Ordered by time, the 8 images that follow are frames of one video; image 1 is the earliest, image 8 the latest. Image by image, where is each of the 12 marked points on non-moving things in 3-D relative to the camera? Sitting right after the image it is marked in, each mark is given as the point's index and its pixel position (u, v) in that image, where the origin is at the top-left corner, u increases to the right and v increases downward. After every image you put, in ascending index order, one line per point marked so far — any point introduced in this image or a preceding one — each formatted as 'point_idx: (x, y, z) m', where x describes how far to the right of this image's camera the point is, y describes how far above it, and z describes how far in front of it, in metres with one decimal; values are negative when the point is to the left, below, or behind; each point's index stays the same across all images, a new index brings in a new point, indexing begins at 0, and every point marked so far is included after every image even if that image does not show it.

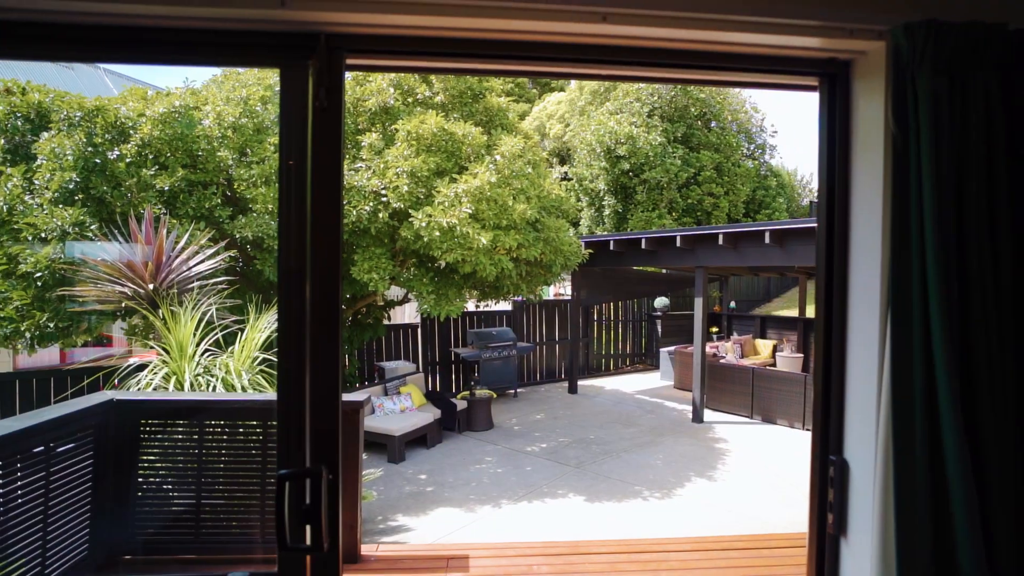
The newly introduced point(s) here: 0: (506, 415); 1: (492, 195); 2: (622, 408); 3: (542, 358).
0: (-0.1, -1.8, +7.7) m
1: (-0.2, +0.9, +5.4) m
2: (+1.6, -1.8, +8.2) m
3: (+0.5, -1.3, +9.9) m
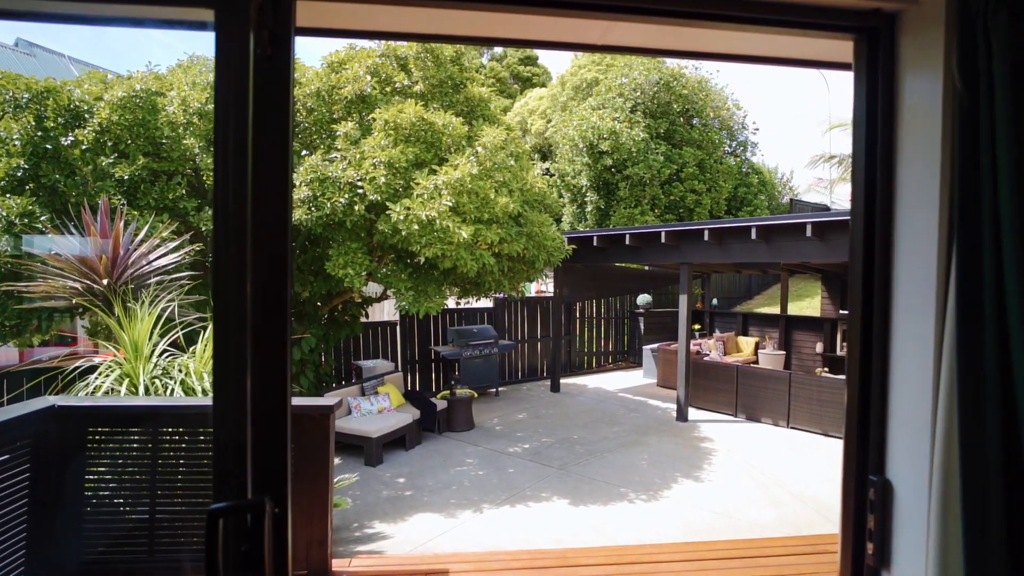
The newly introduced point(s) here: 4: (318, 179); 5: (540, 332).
0: (-0.3, -1.7, +7.5) m
1: (-0.4, +0.9, +5.2) m
2: (+1.4, -1.7, +8.1) m
3: (+0.2, -1.2, +9.8) m
4: (-1.7, +1.0, +5.0) m
5: (+0.5, -0.8, +10.0) m
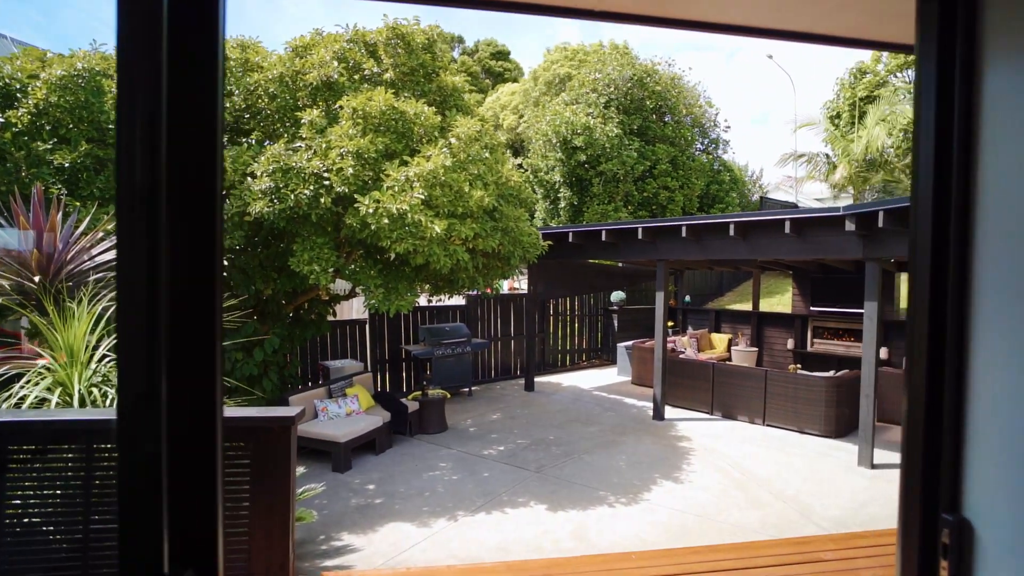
0: (-0.7, -1.7, +7.3) m
1: (-0.6, +1.0, +5.0) m
2: (+1.0, -1.7, +8.0) m
3: (-0.3, -1.2, +9.6) m
4: (-1.9, +1.0, +4.7) m
5: (0.0, -0.7, +9.8) m
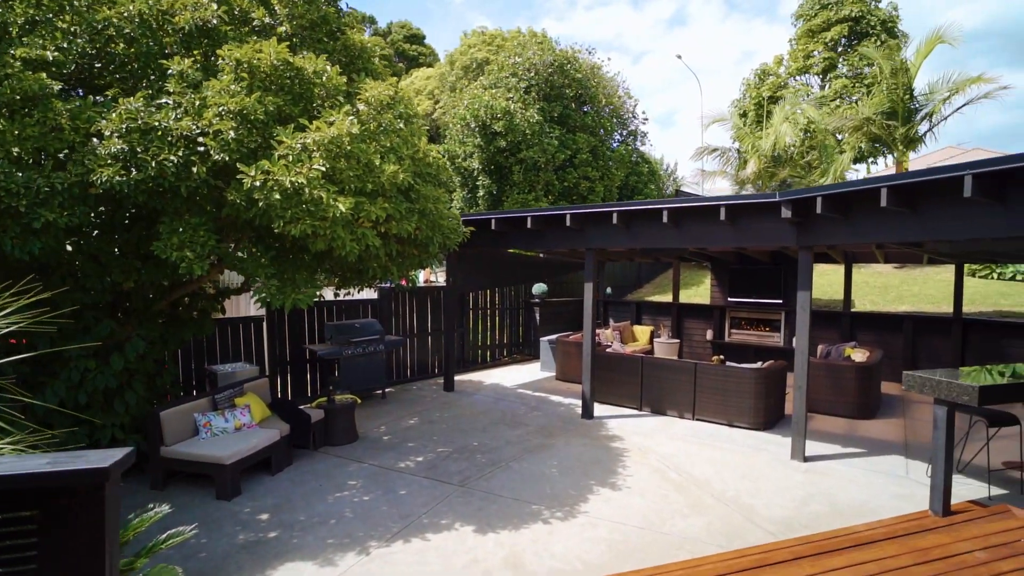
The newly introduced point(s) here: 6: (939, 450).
0: (-1.6, -1.6, +6.5) m
1: (-1.2, +1.0, +4.2) m
2: (-0.1, -1.6, +7.4) m
3: (-1.6, -1.0, +8.8) m
4: (-2.5, +1.1, +3.7) m
5: (-1.3, -0.6, +9.1) m
6: (+3.2, -1.2, +4.1) m
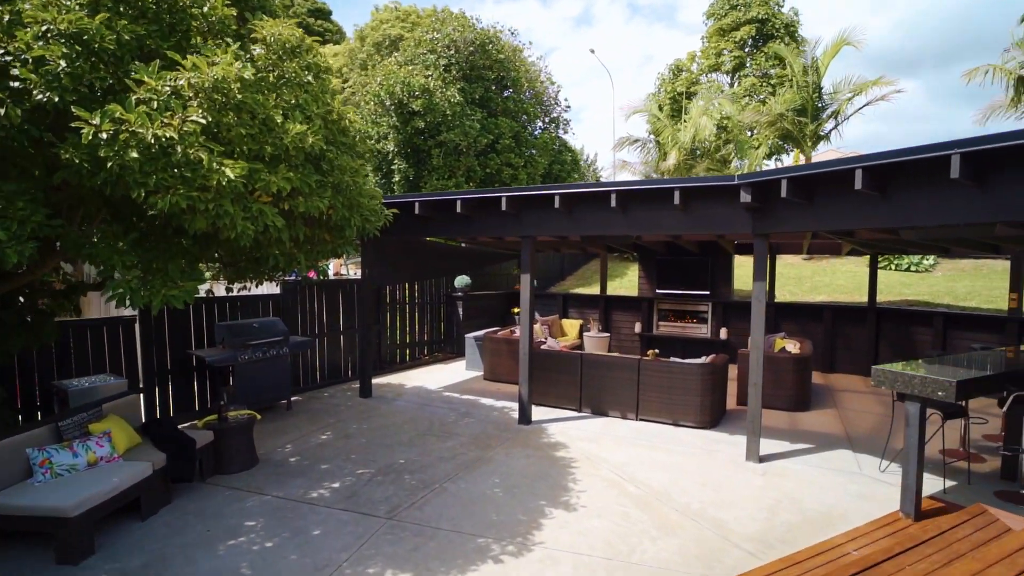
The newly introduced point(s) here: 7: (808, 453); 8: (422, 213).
0: (-2.3, -1.5, +5.5) m
1: (-1.6, +1.1, +3.2) m
2: (-1.0, -1.5, +6.7) m
3: (-2.6, -0.9, +7.8) m
4: (-2.8, +1.1, +2.5) m
5: (-2.5, -0.5, +8.1) m
6: (+2.8, -1.1, +3.9) m
7: (+2.9, -1.6, +5.3) m
8: (-1.0, +0.9, +6.3) m
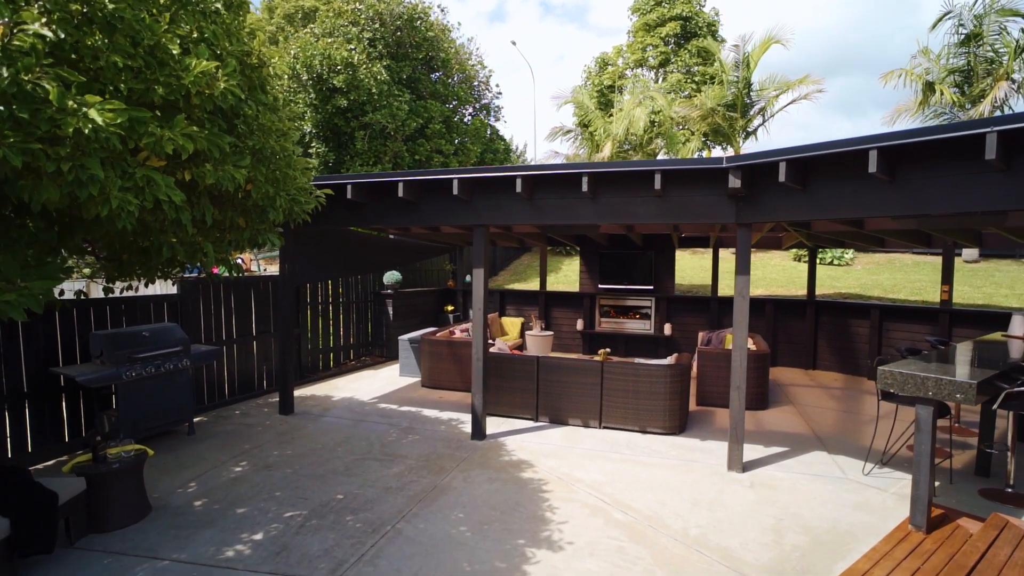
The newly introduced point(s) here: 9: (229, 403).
0: (-2.7, -1.5, +4.4) m
1: (-1.6, +1.1, +2.3) m
2: (-1.5, -1.5, +5.8) m
3: (-3.3, -0.9, +6.6) m
4: (-2.7, +1.1, +1.4) m
5: (-3.2, -0.5, +7.0) m
6: (+2.6, -1.1, +3.6) m
7: (+2.5, -1.5, +5.0) m
8: (-1.5, +0.9, +5.4) m
9: (-3.3, -1.4, +6.6) m
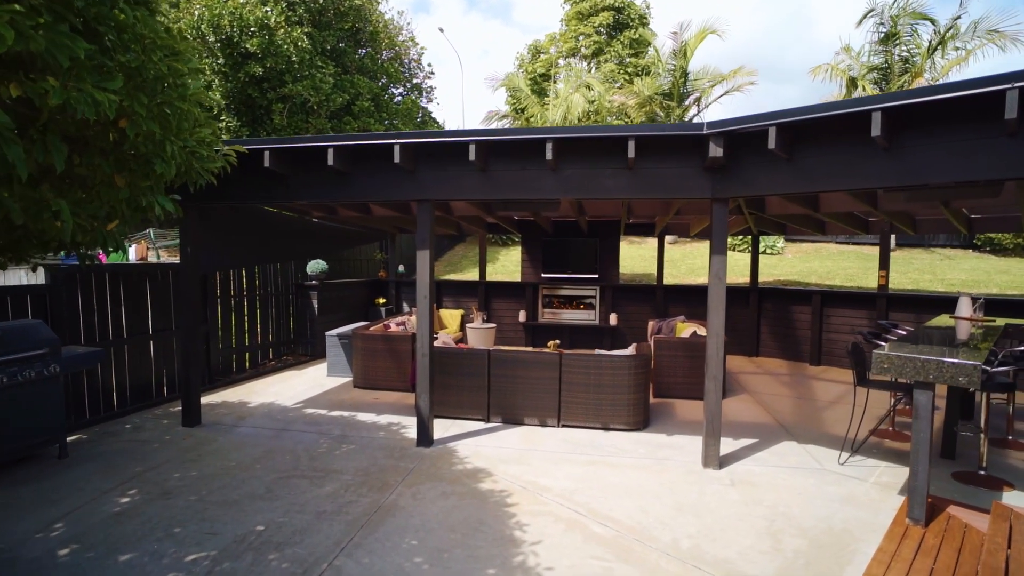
0: (-2.9, -1.4, +3.4) m
1: (-1.6, +1.2, +1.4) m
2: (-2.0, -1.3, +4.9) m
3: (-3.9, -0.8, +5.5) m
4: (-2.6, +1.1, +0.4) m
5: (-3.8, -0.4, +5.9) m
6: (+2.4, -1.0, +3.3) m
7: (+2.1, -1.4, +4.7) m
8: (-1.9, +1.0, +4.5) m
9: (-3.9, -1.3, +5.5) m
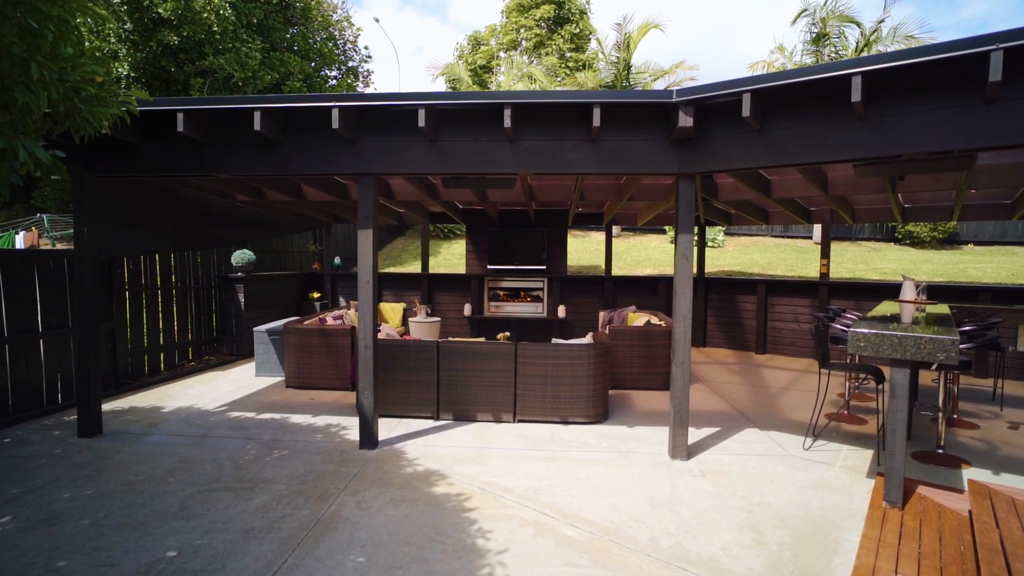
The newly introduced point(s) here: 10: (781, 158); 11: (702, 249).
0: (-3.1, -1.3, +2.7) m
1: (-1.6, +1.3, +0.9) m
2: (-2.3, -1.2, +4.3) m
3: (-4.3, -0.7, +4.7) m
4: (-2.4, +1.2, -0.2) m
5: (-4.3, -0.3, +5.1) m
6: (+2.2, -0.8, +3.2) m
7: (+1.7, -1.2, +4.6) m
8: (-2.3, +1.1, +3.9) m
9: (-4.3, -1.2, +4.7) m
10: (+1.7, +0.8, +3.5) m
11: (+3.0, +0.6, +8.7) m
